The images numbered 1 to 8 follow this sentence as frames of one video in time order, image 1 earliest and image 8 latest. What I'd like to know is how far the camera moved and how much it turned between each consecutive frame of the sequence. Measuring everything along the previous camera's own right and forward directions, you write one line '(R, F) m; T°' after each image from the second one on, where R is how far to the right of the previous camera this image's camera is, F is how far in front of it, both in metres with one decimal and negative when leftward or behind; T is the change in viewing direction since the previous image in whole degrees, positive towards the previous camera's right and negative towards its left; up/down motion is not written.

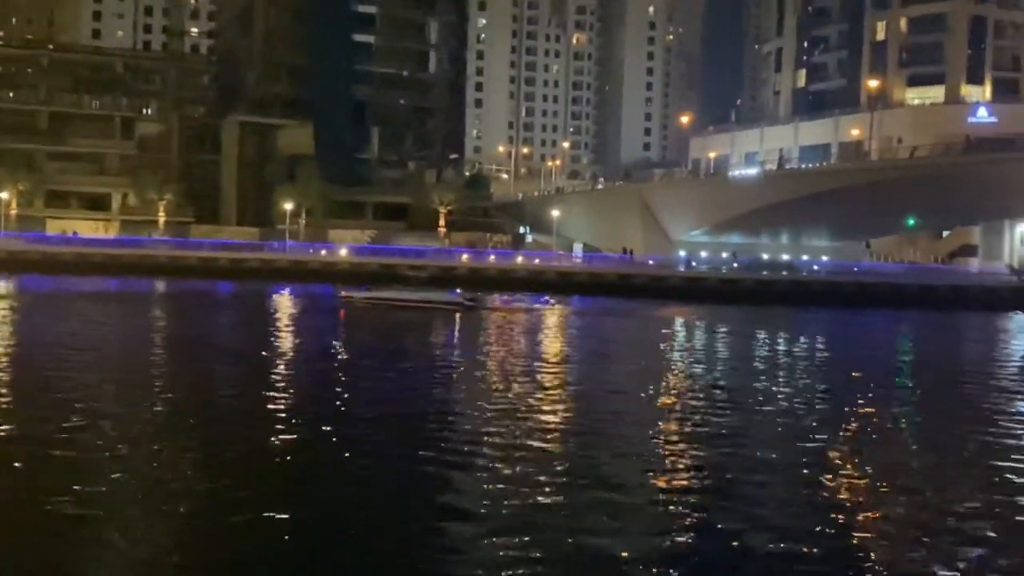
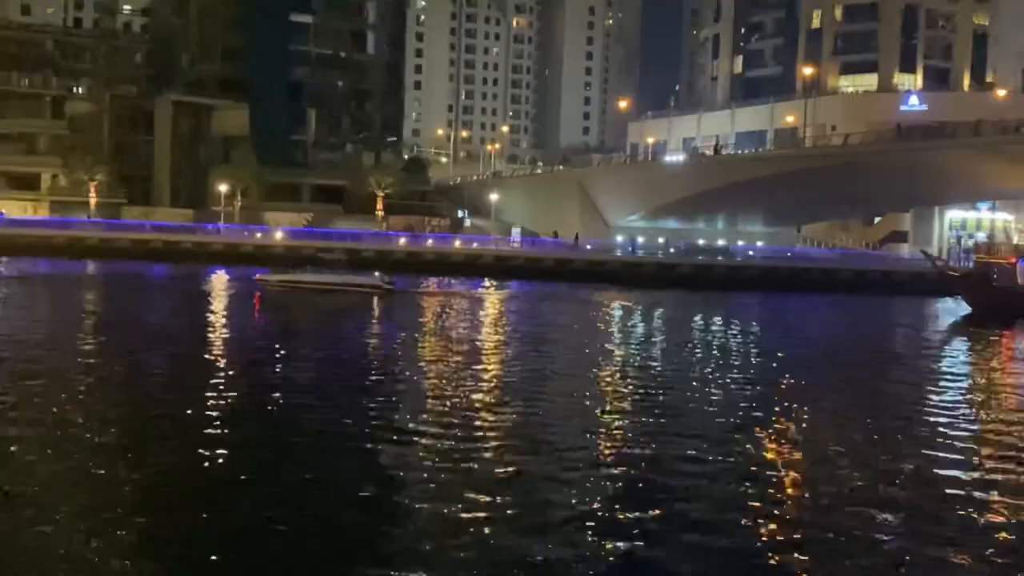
(0.0, 0.0) m; +3°
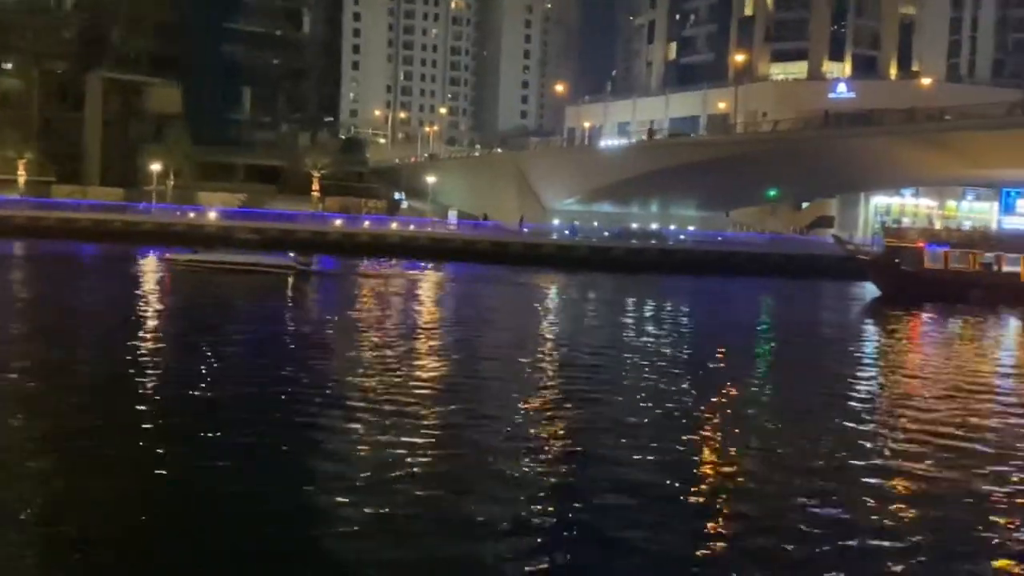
(-0.2, -0.3) m; +3°
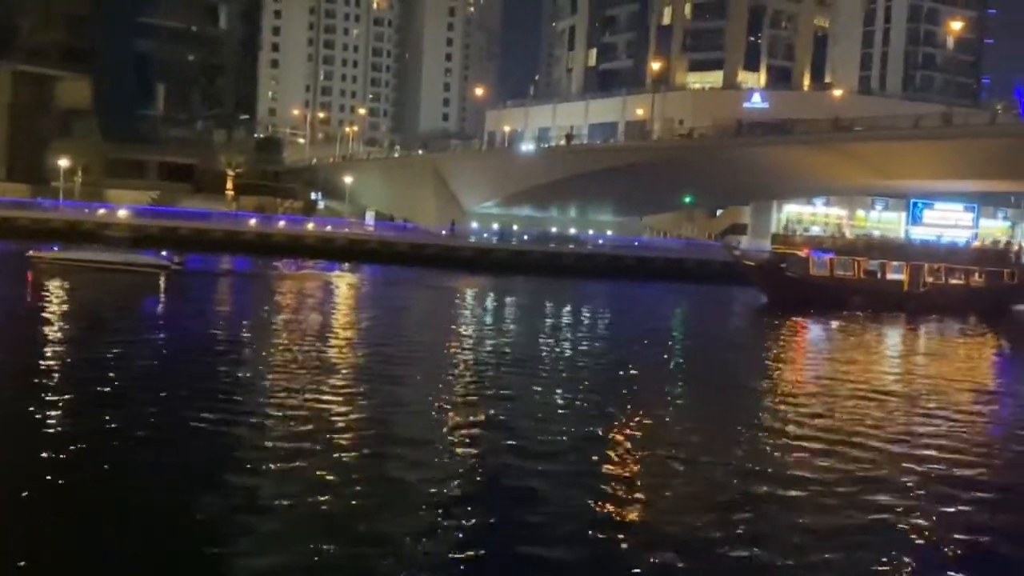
(+0.1, +0.1) m; +4°
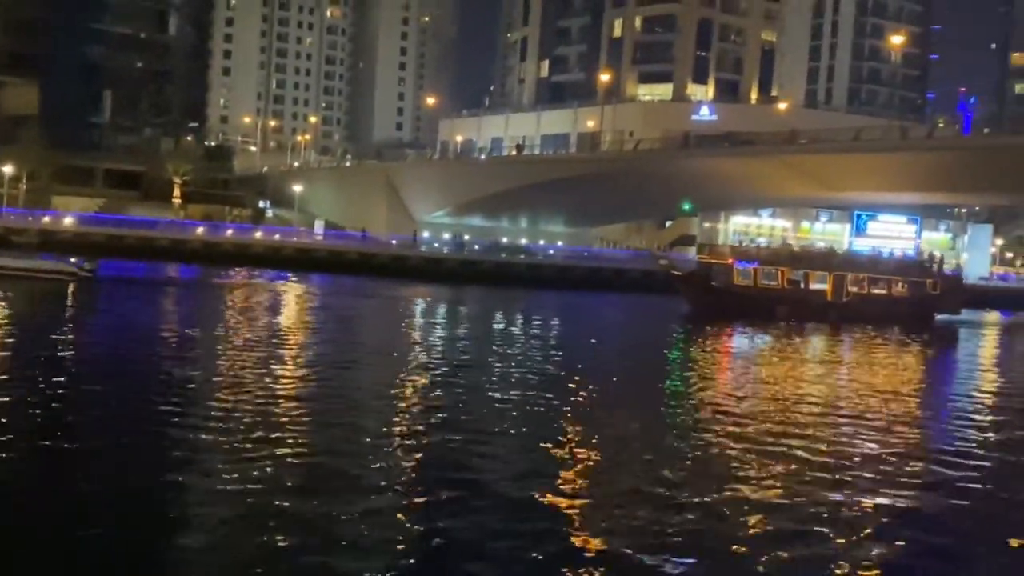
(+0.3, -0.1) m; +2°
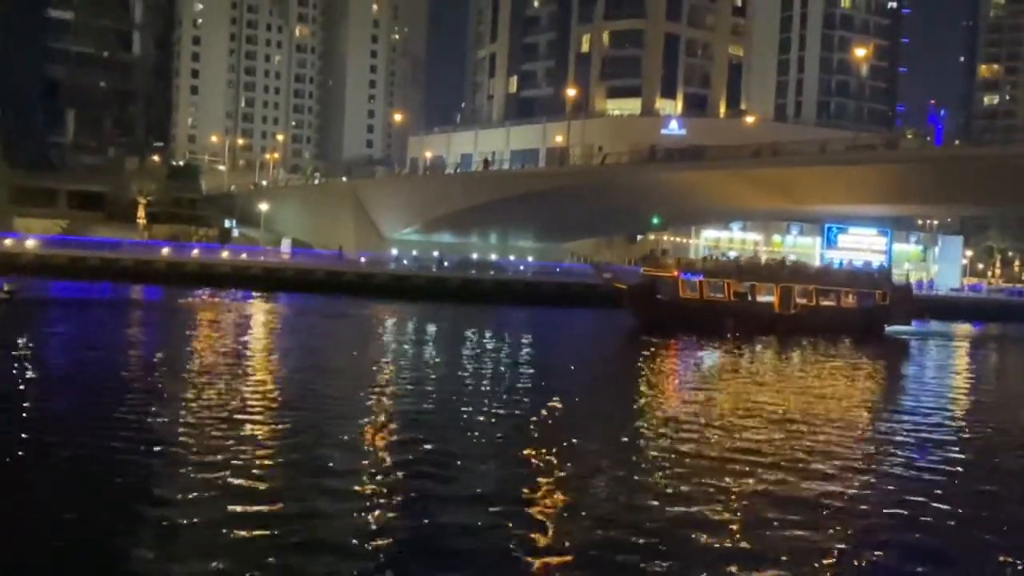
(+0.2, +0.4) m; +1°
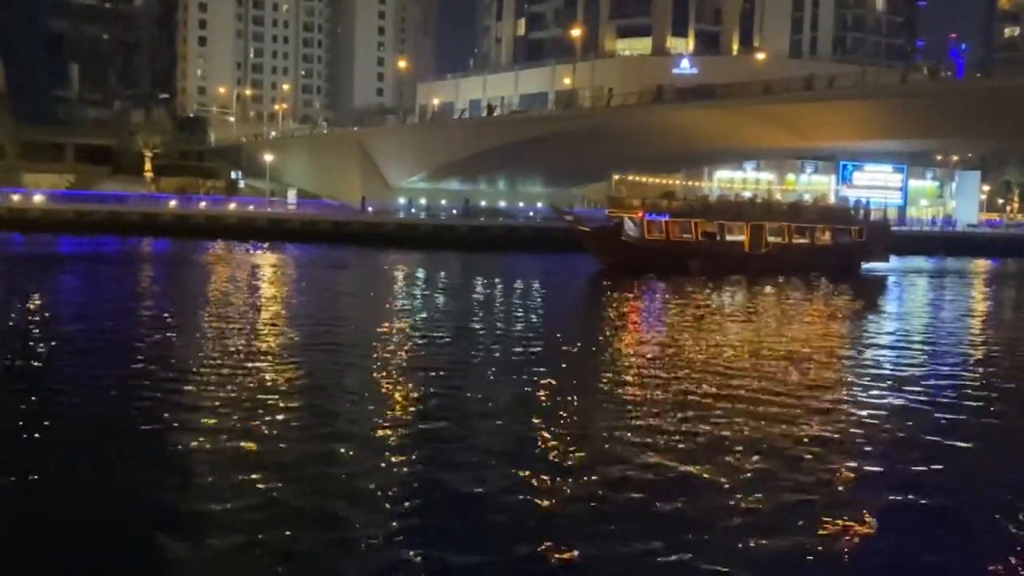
(+0.4, +0.4) m; -1°
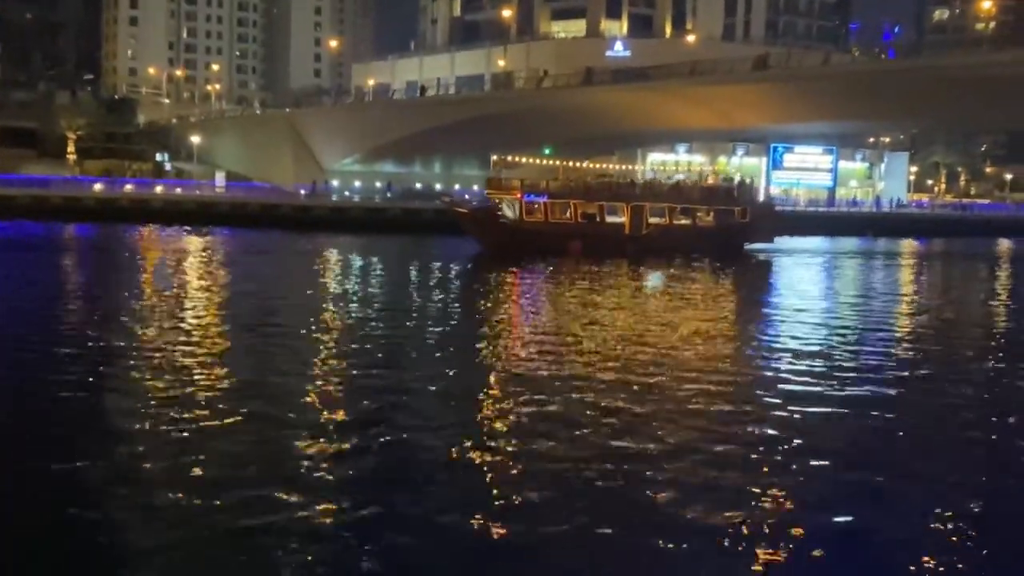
(+0.4, +0.1) m; +3°
